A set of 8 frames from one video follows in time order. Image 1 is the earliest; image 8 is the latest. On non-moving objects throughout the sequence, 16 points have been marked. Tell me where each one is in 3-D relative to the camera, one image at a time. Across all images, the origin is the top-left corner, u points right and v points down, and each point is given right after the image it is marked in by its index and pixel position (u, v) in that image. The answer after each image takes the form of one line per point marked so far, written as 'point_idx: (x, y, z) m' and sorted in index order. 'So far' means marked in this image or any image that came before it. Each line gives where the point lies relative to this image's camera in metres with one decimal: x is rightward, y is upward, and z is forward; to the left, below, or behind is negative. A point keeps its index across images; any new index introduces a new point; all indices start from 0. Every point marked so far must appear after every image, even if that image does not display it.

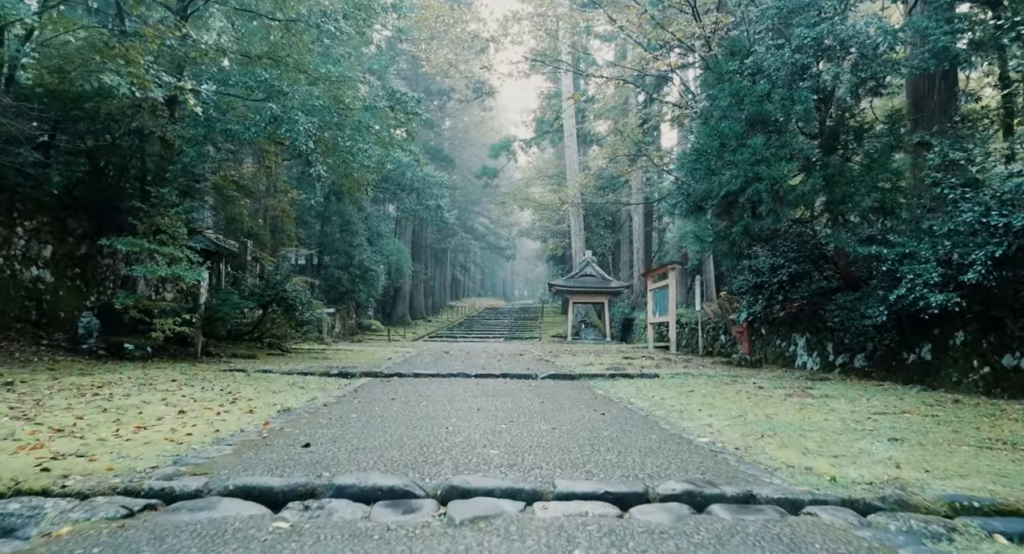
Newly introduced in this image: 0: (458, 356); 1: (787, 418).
0: (-0.8, -1.3, +9.9) m
1: (+1.6, -0.8, +3.6) m
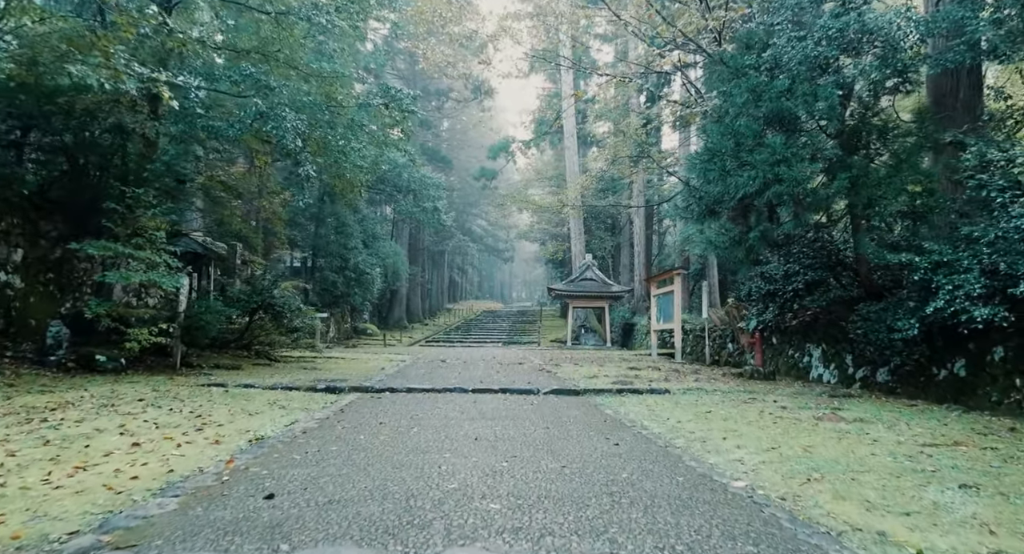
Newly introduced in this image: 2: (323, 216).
0: (-0.8, -1.4, +9.4) m
1: (+1.6, -0.9, +3.1) m
2: (-5.5, +1.8, +18.1) m
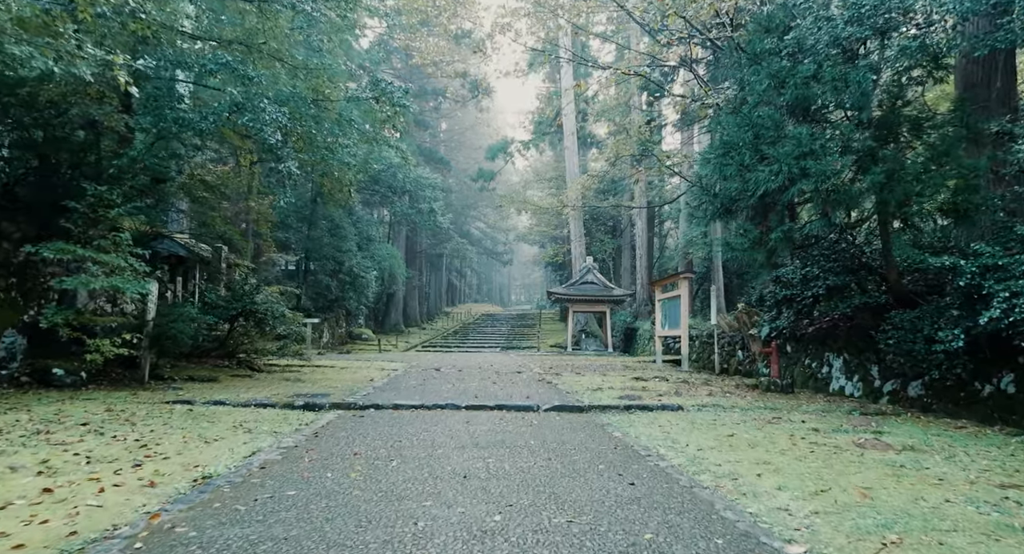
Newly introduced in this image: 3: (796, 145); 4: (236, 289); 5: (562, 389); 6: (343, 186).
0: (-0.9, -1.4, +8.9) m
1: (+1.6, -0.9, +2.6) m
2: (-5.6, +1.7, +17.5) m
3: (+2.4, +1.1, +5.3) m
4: (-3.9, -0.2, +8.7) m
5: (+0.6, -1.3, +7.2) m
6: (-2.8, +1.5, +10.4) m
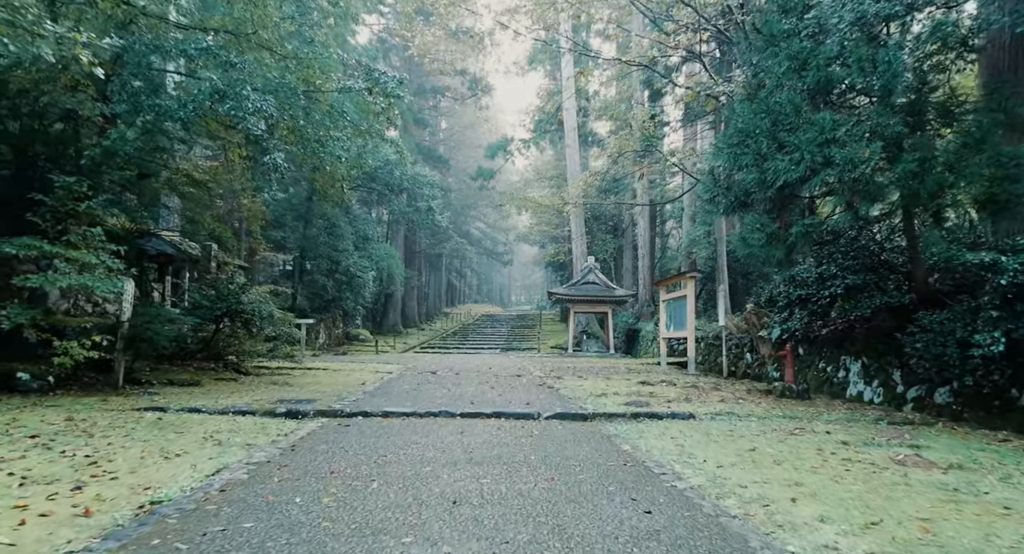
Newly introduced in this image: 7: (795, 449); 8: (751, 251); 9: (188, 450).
0: (-0.9, -1.4, +8.5) m
1: (+1.6, -0.9, +2.1) m
2: (-5.6, +1.7, +17.1) m
3: (+2.4, +1.1, +4.9) m
4: (-3.9, -0.1, +8.3) m
5: (+0.6, -1.3, +6.8) m
6: (-2.8, +1.5, +10.0) m
7: (+1.7, -1.0, +3.7) m
8: (+2.3, +0.3, +6.0) m
9: (-1.9, -1.0, +3.6) m
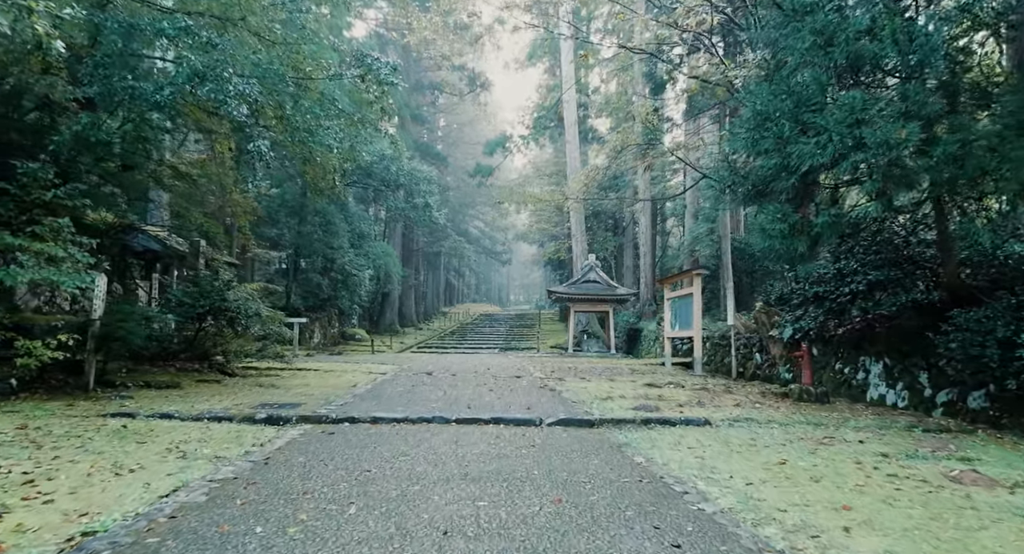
0: (-0.9, -1.4, +8.0) m
1: (+1.6, -0.9, +1.7) m
2: (-5.6, +1.8, +16.7) m
3: (+2.4, +1.2, +4.5) m
4: (-3.9, -0.1, +7.8) m
5: (+0.6, -1.2, +6.4) m
6: (-2.9, +1.6, +9.5) m
7: (+1.7, -1.0, +3.3) m
8: (+2.3, +0.3, +5.5) m
9: (-1.9, -1.0, +3.2) m
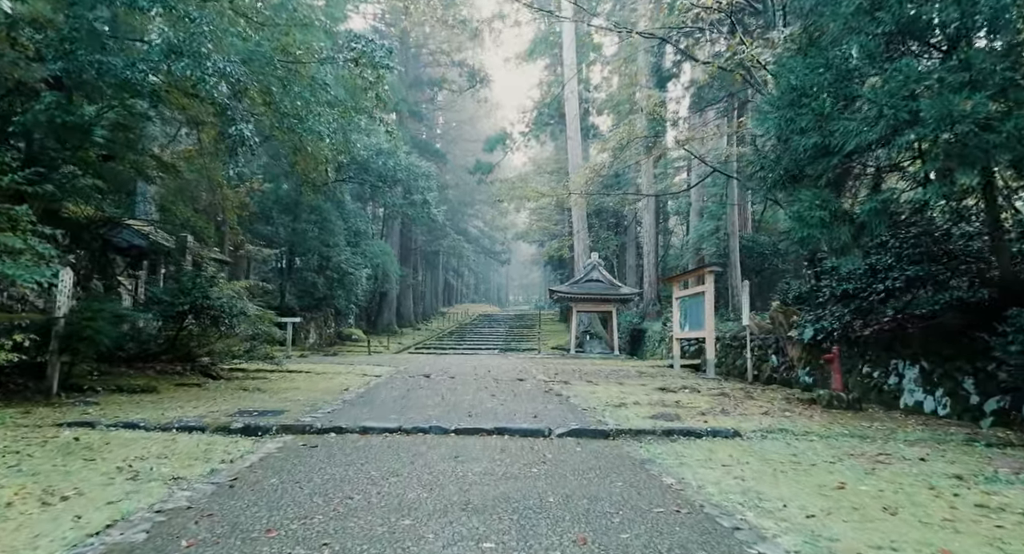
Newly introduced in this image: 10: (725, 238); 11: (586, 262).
0: (-0.9, -1.3, +7.5) m
1: (+1.6, -0.8, +1.2) m
2: (-5.6, +1.8, +16.1) m
3: (+2.5, +1.2, +3.9) m
4: (-3.9, 0.0, +7.3) m
5: (+0.6, -1.2, +5.9) m
6: (-2.8, +1.6, +9.0) m
7: (+1.8, -1.0, +2.8) m
8: (+2.3, +0.3, +5.0) m
9: (-1.9, -0.9, +2.7) m
10: (+6.0, +1.1, +17.3) m
11: (+2.3, +0.5, +19.6) m
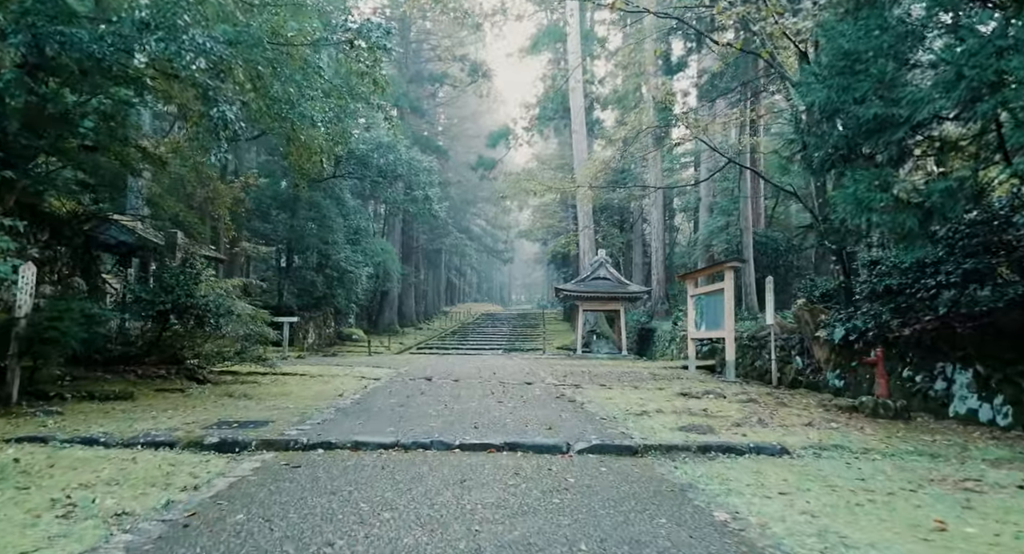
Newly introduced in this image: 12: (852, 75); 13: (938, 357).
0: (-0.8, -1.3, +7.0) m
1: (+1.7, -0.8, +0.7) m
2: (-5.4, +1.8, +15.6) m
3: (+2.5, +1.3, +3.4) m
4: (-3.8, 0.0, +6.8) m
5: (+0.7, -1.2, +5.3) m
6: (-2.7, +1.7, +8.5) m
7: (+1.8, -0.9, +2.2) m
8: (+2.4, +0.4, +4.5) m
9: (-1.8, -0.9, +2.1) m
10: (+6.1, +1.2, +16.7) m
11: (+2.5, +0.5, +19.0) m
12: (+2.2, +1.3, +4.1) m
13: (+3.9, -0.7, +5.6) m
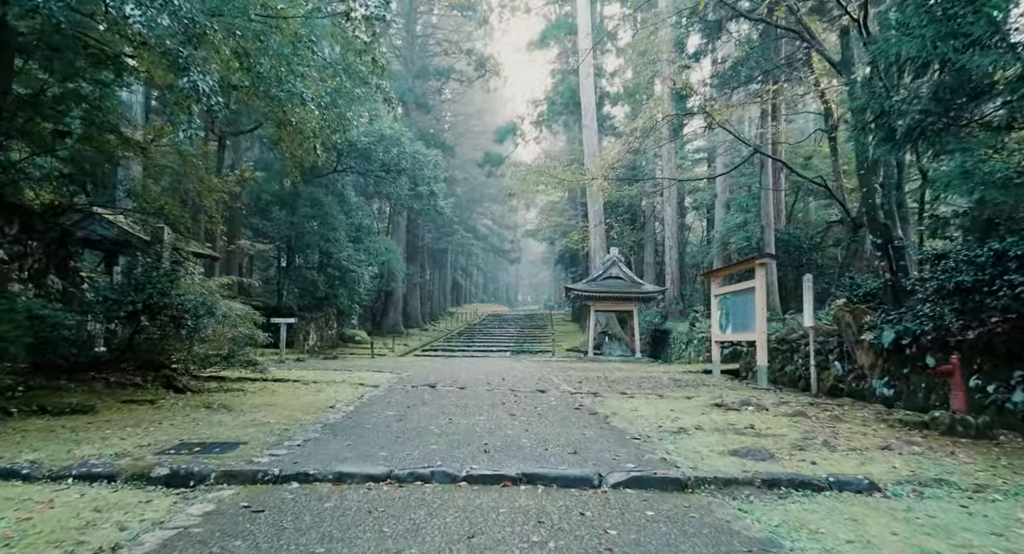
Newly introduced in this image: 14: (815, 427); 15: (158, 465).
0: (-0.6, -1.2, +6.2) m
1: (+1.7, -0.7, -0.1) m
2: (-5.2, +1.9, +14.9) m
3: (+2.6, +1.3, +2.6) m
4: (-3.6, 0.0, +6.1) m
5: (+0.8, -1.1, +4.6) m
6: (-2.6, +1.7, +7.8) m
7: (+1.9, -0.9, +1.5) m
8: (+2.5, +0.4, +3.7) m
9: (-1.7, -0.8, +1.4) m
10: (+6.3, +1.2, +15.9) m
11: (+2.7, +0.6, +18.3) m
12: (+2.3, +1.4, +3.3) m
13: (+4.0, -0.7, +4.8) m
14: (+2.2, -1.1, +4.6) m
15: (-1.8, -1.0, +3.2) m
